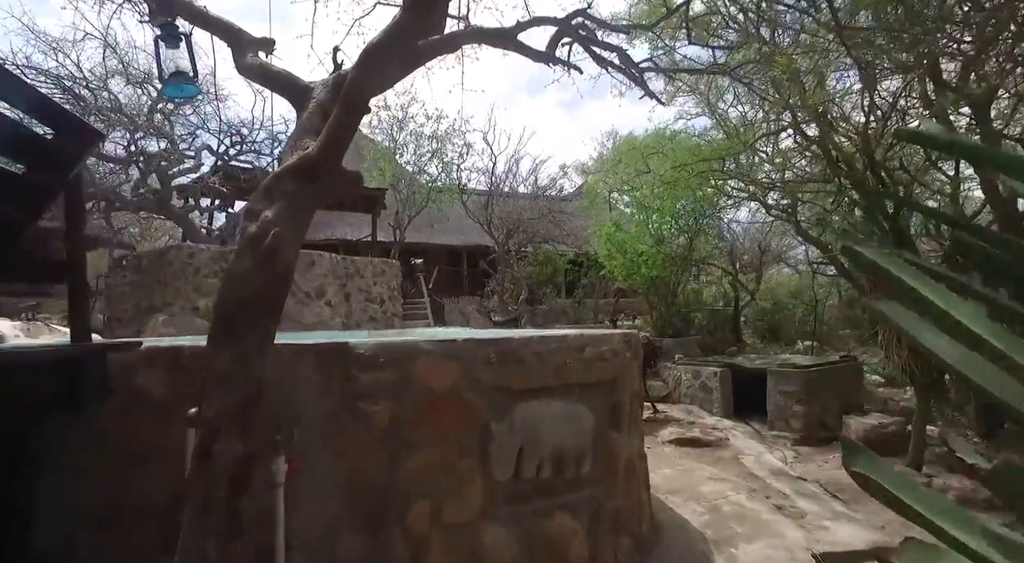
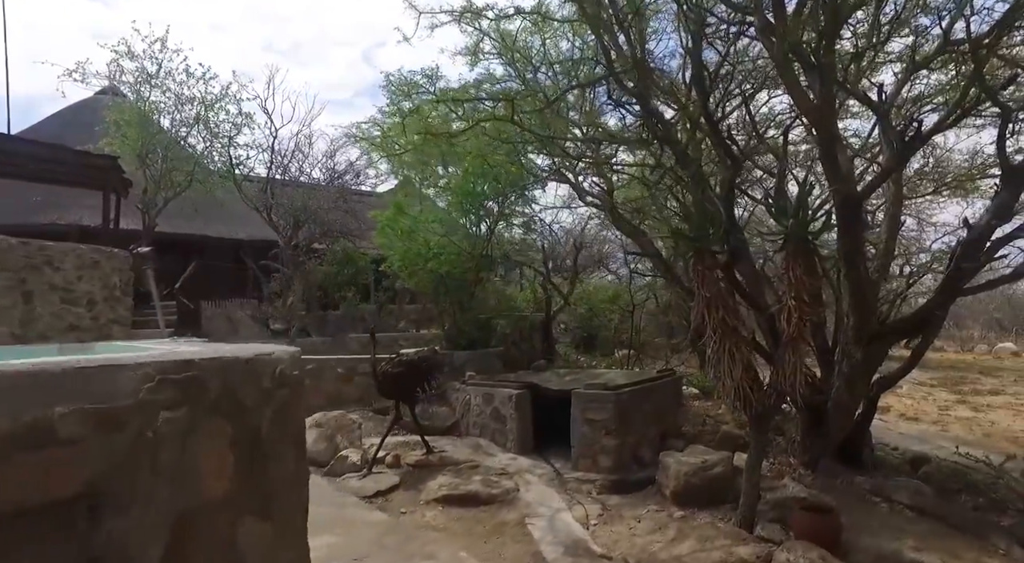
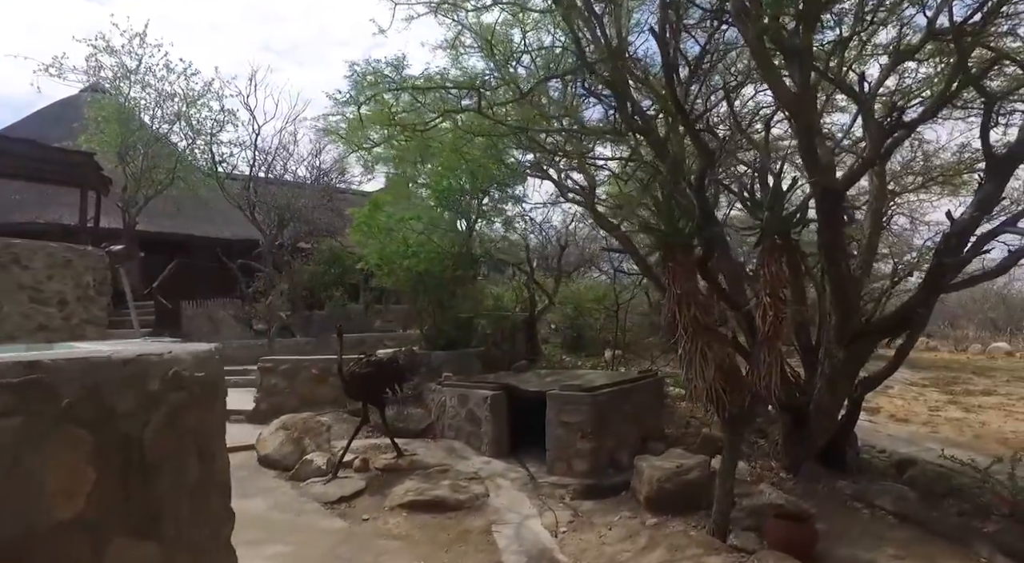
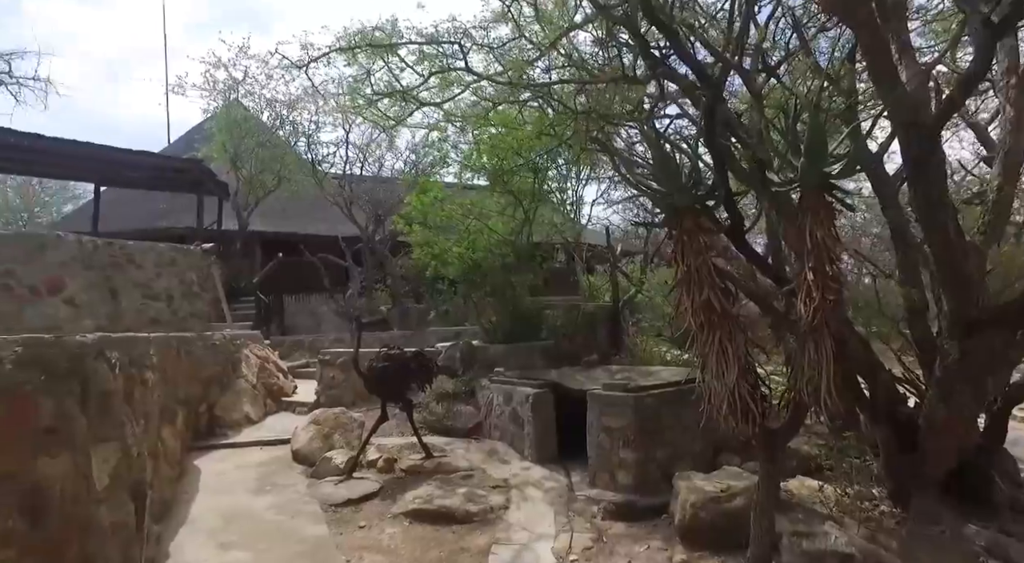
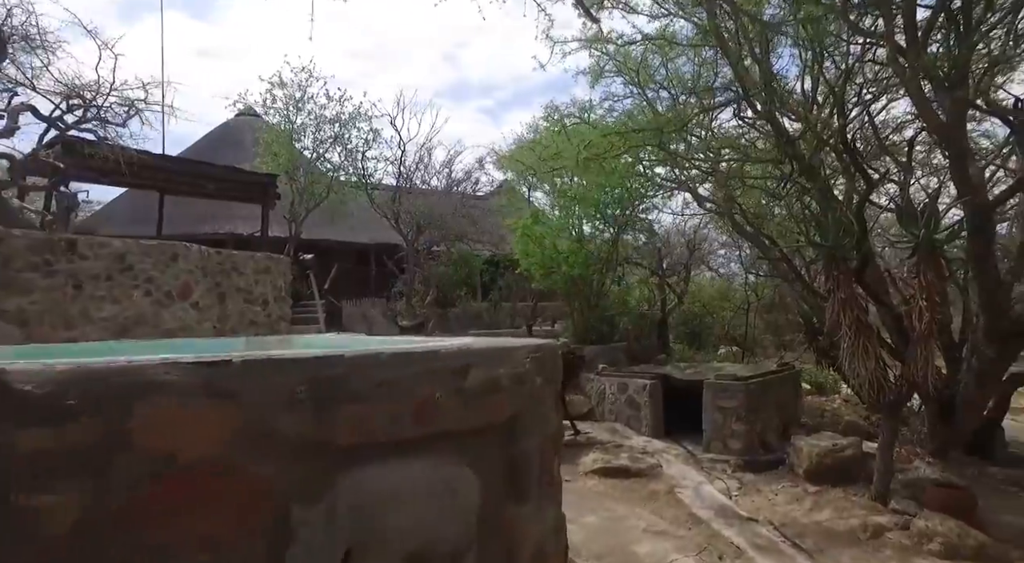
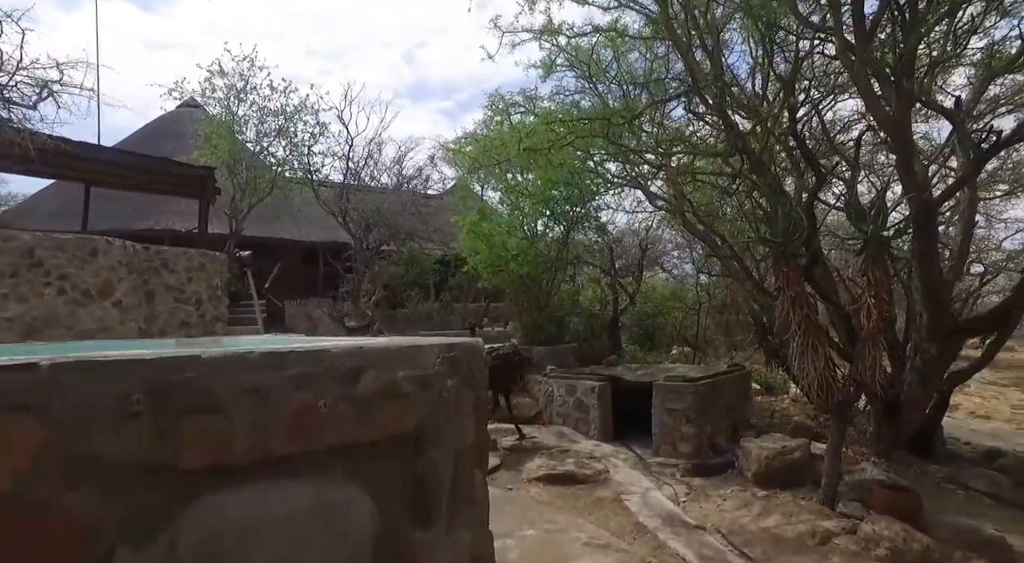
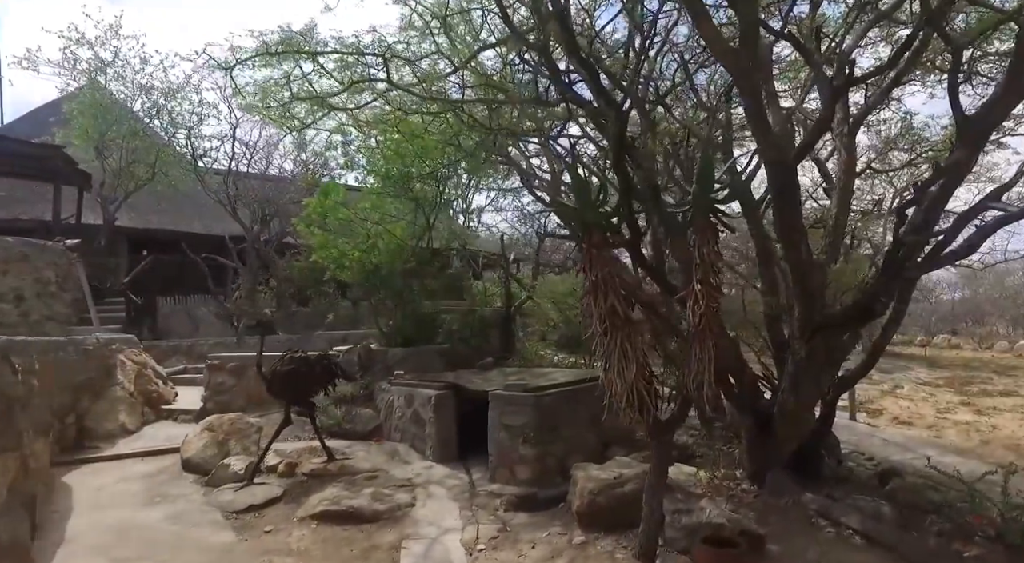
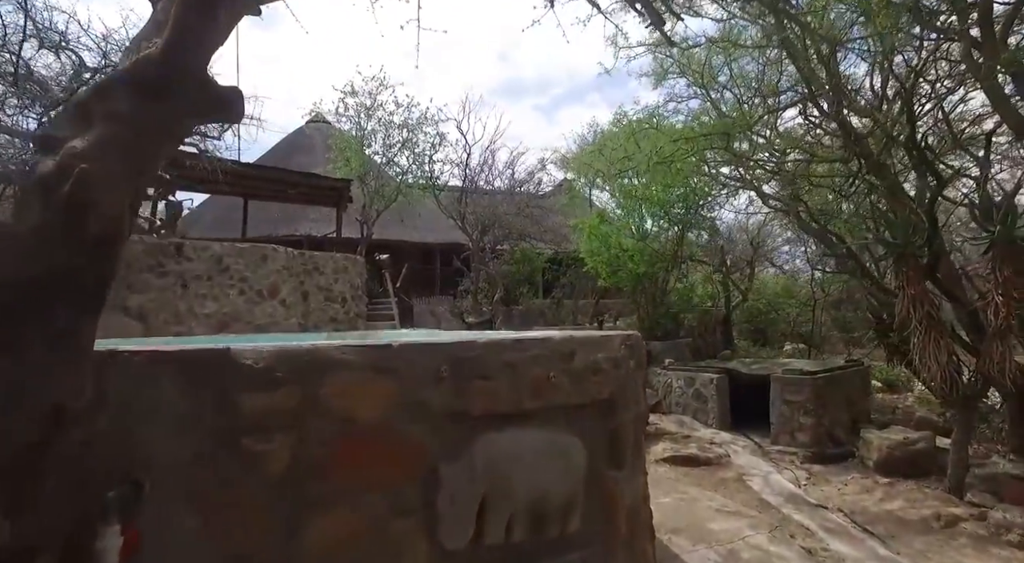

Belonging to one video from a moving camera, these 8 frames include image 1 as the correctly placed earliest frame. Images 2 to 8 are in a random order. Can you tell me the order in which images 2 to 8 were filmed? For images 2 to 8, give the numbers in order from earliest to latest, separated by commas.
8, 5, 6, 2, 3, 7, 4
